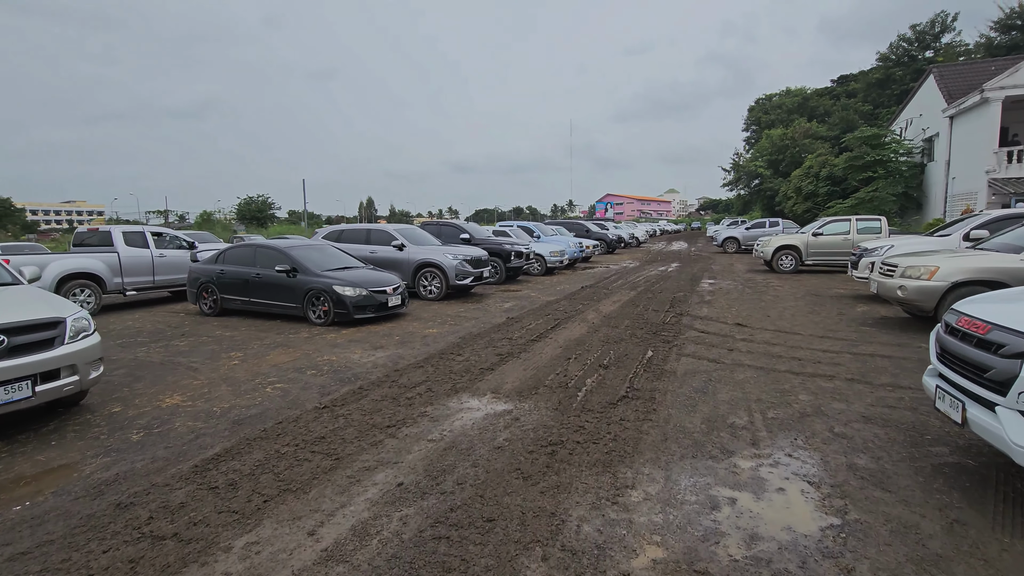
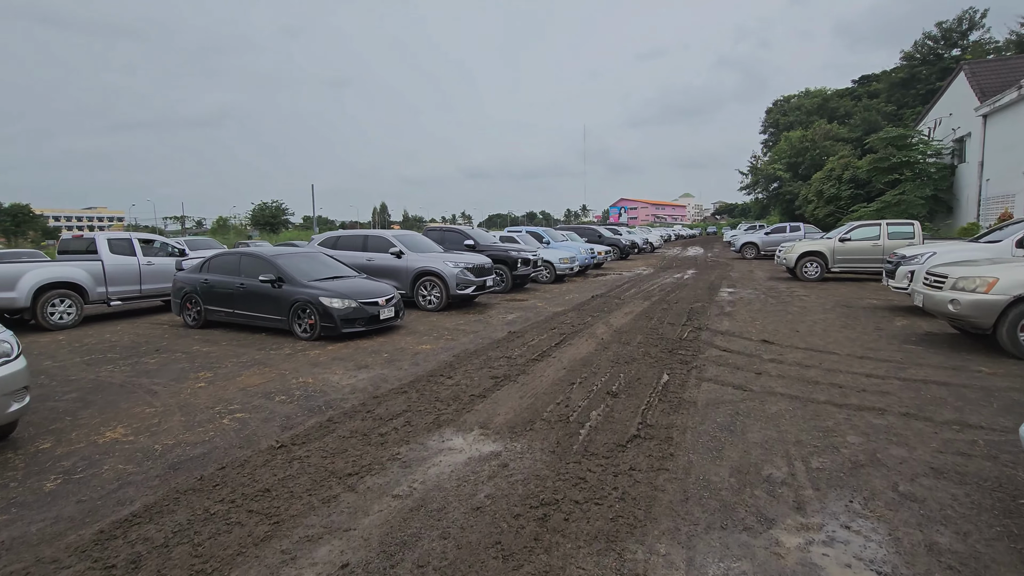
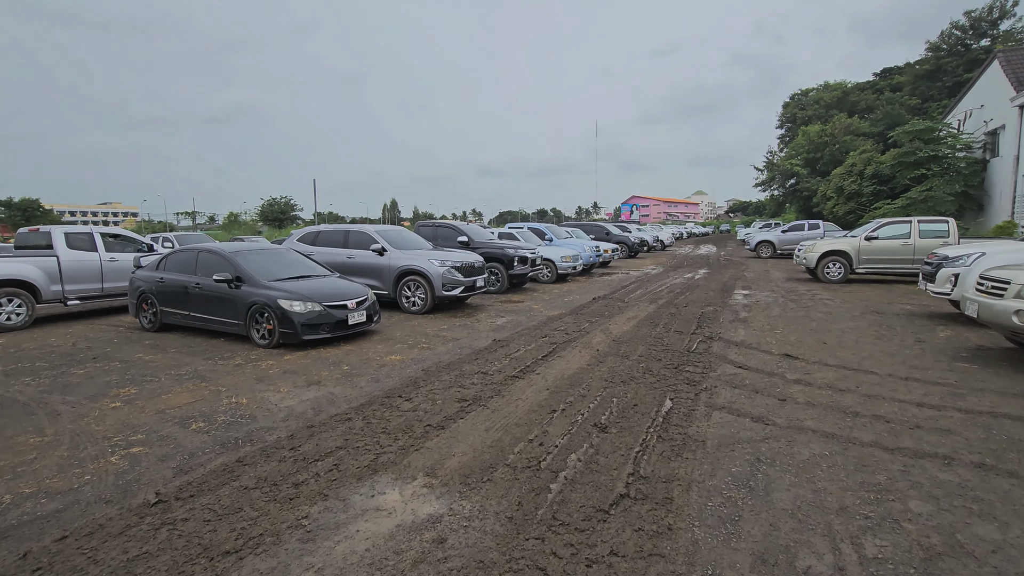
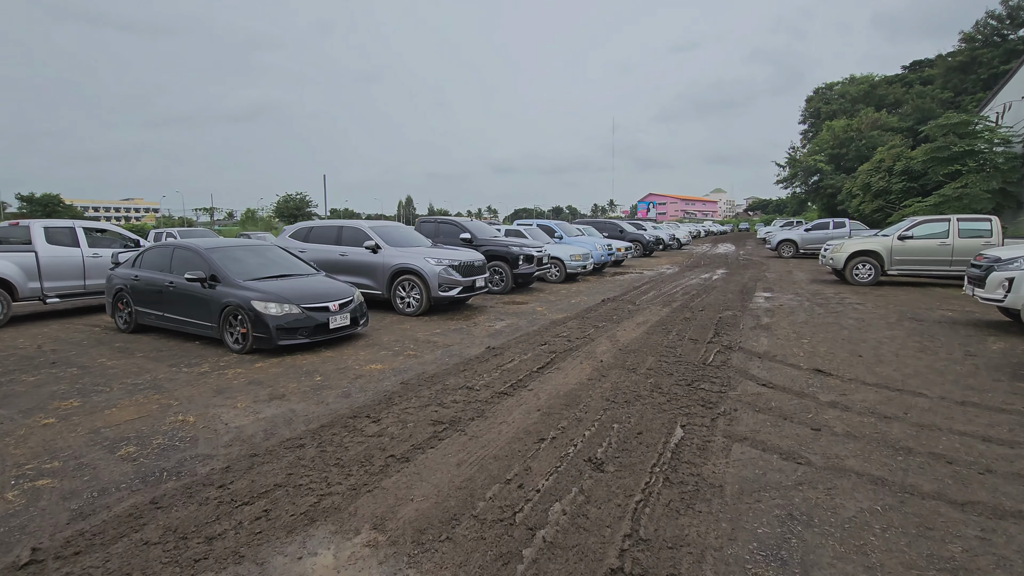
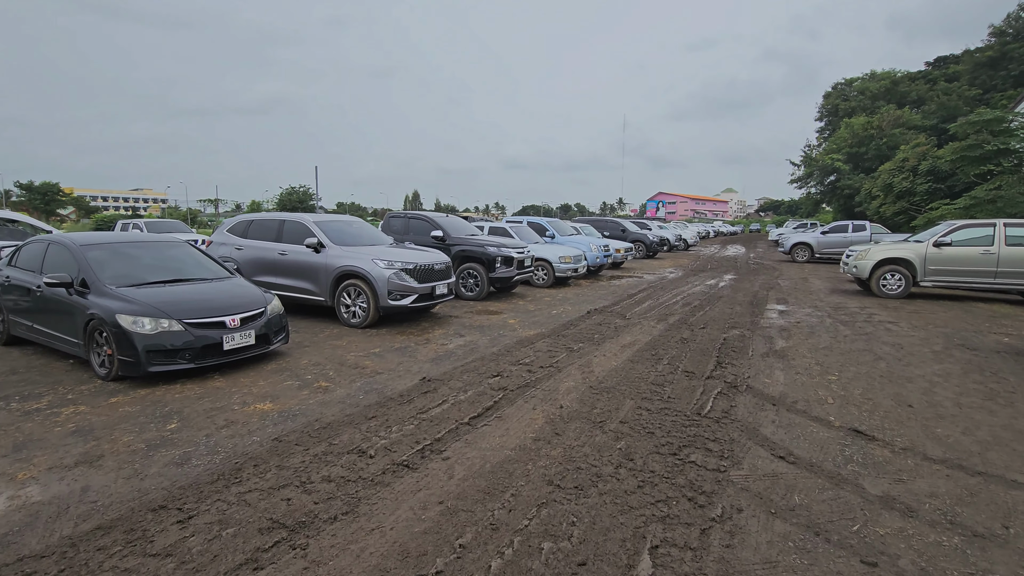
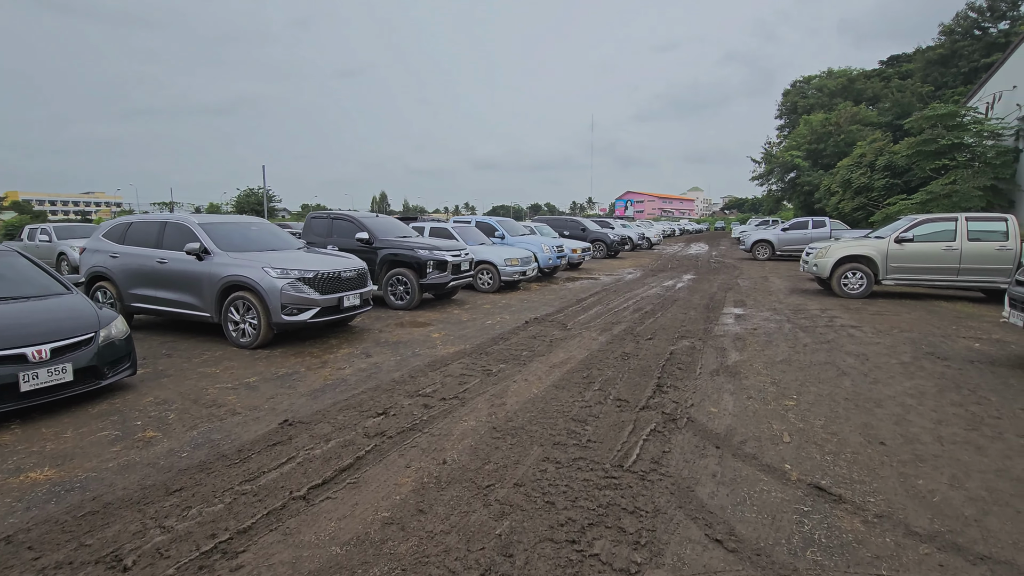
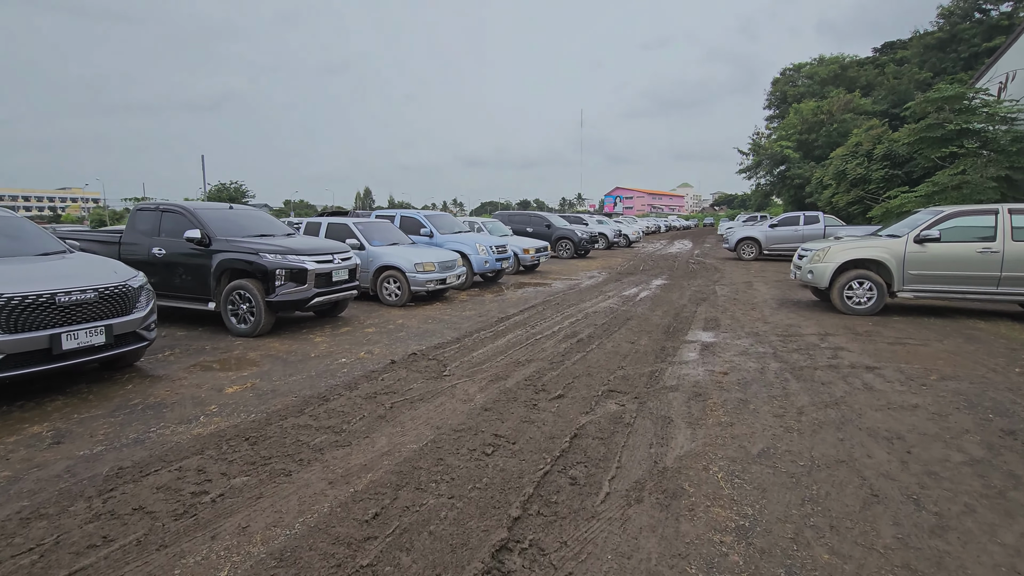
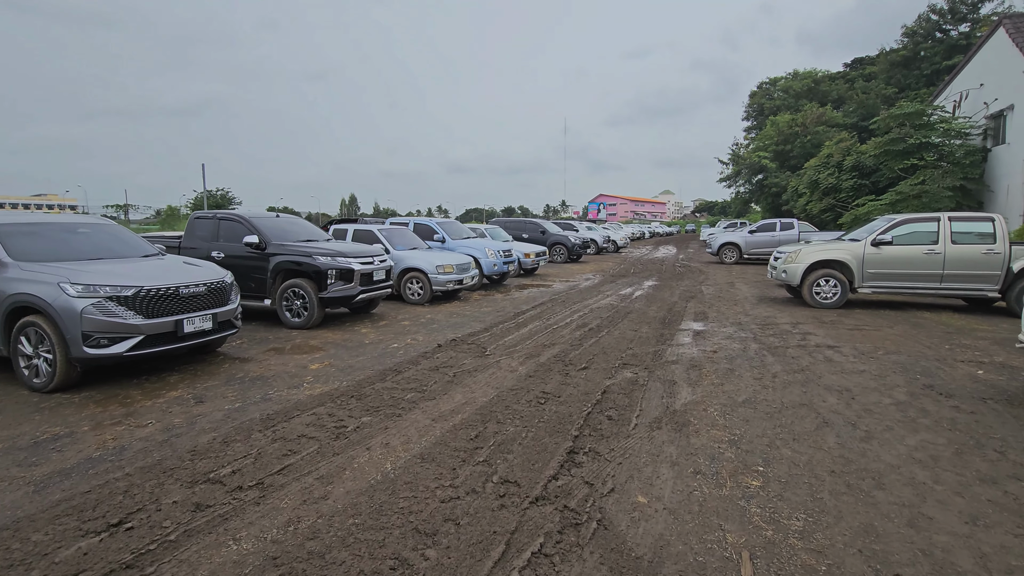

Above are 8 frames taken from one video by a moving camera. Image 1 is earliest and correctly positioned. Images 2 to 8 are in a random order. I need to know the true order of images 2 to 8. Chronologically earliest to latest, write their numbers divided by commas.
2, 3, 4, 5, 6, 8, 7
